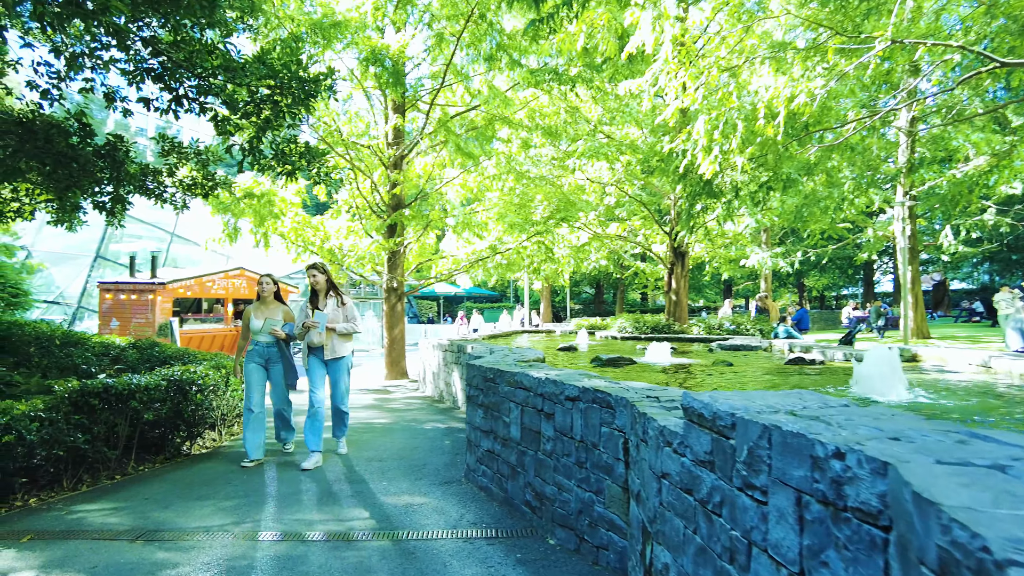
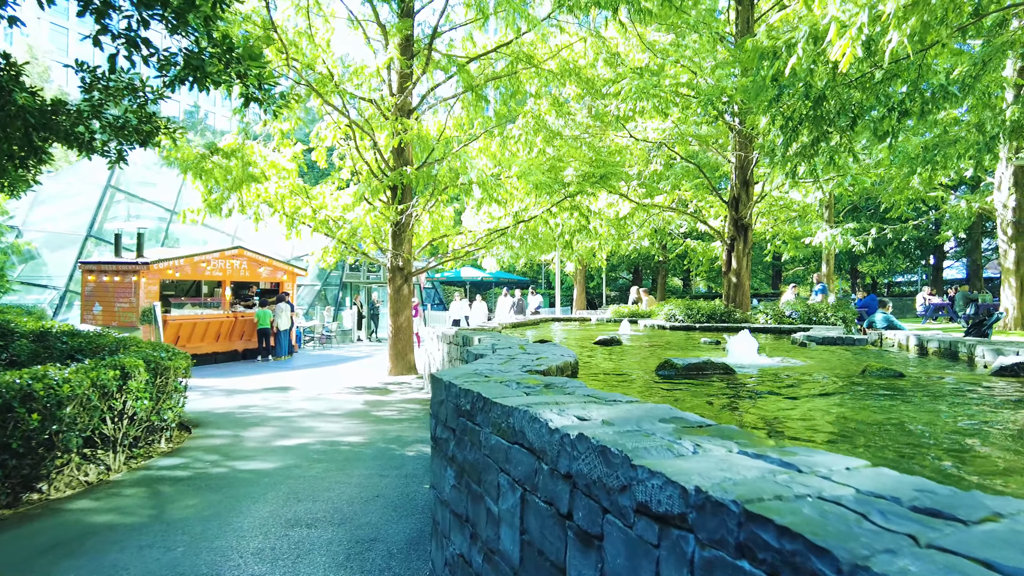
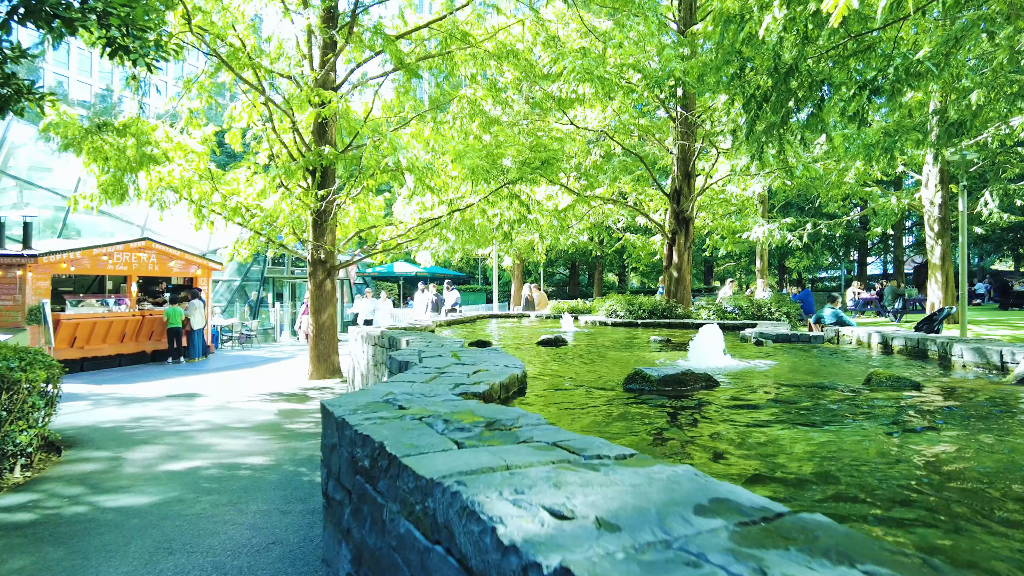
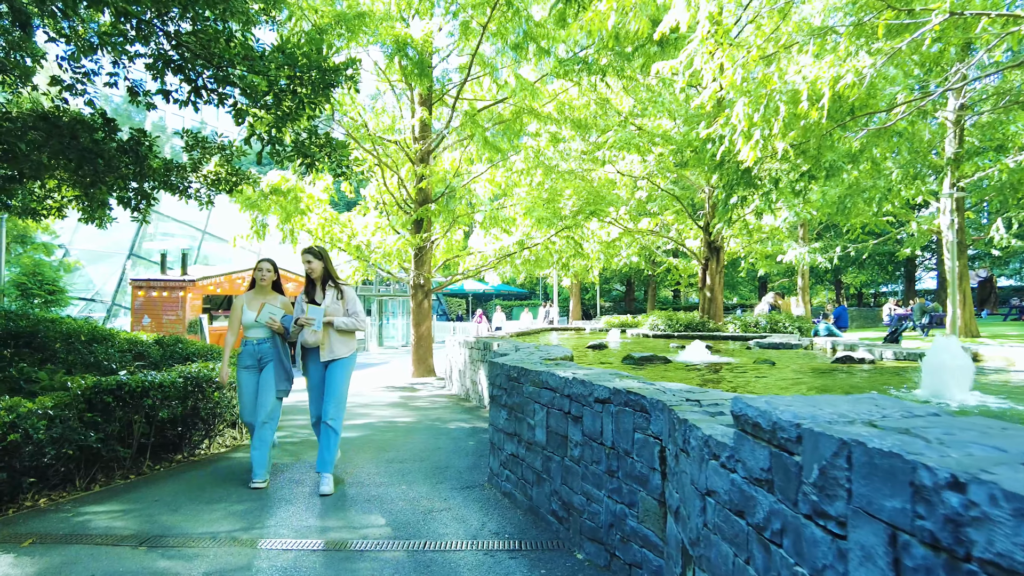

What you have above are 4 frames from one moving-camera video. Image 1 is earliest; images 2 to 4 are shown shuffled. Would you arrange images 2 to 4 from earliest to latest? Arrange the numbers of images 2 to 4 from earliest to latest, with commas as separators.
4, 2, 3
